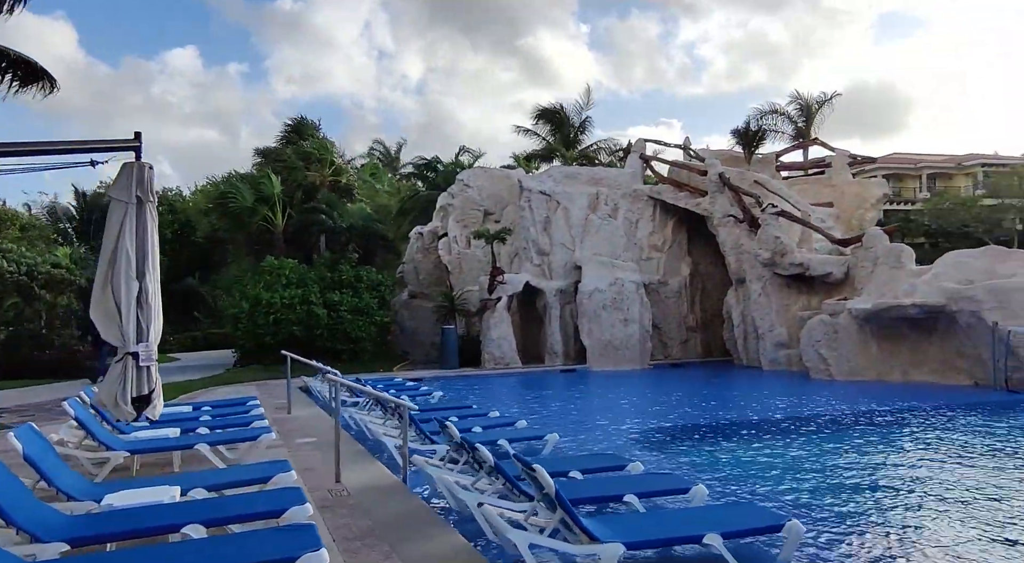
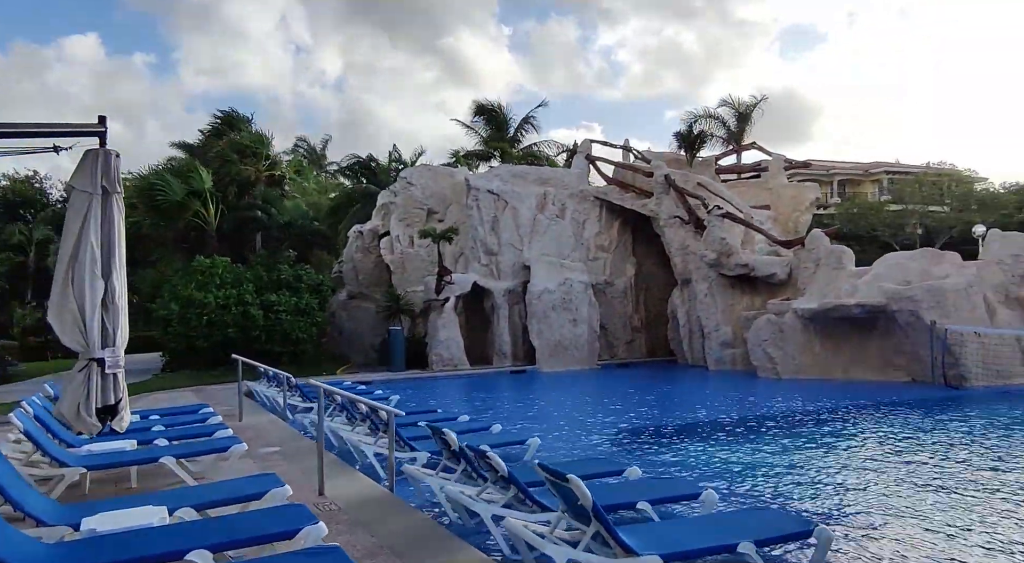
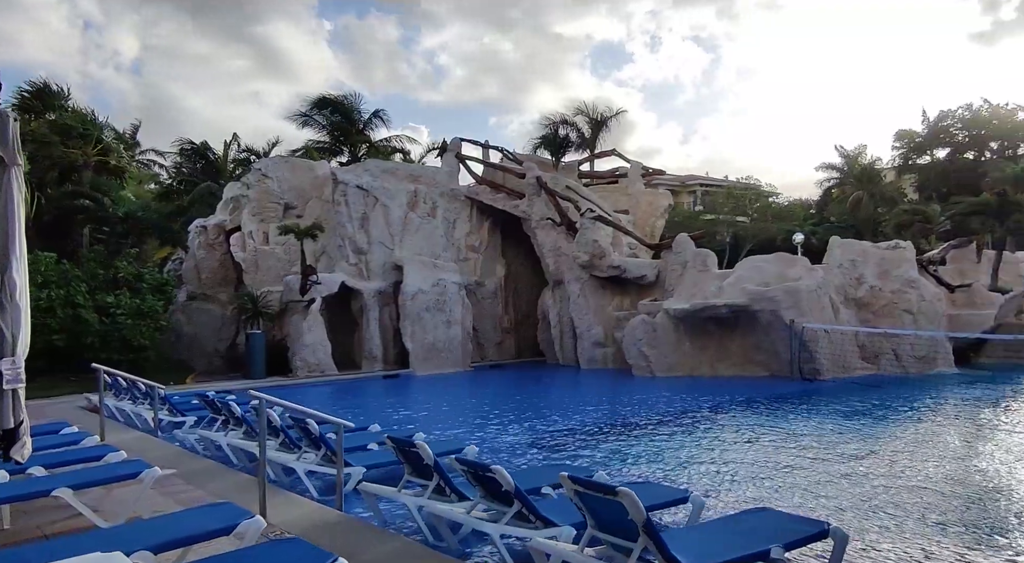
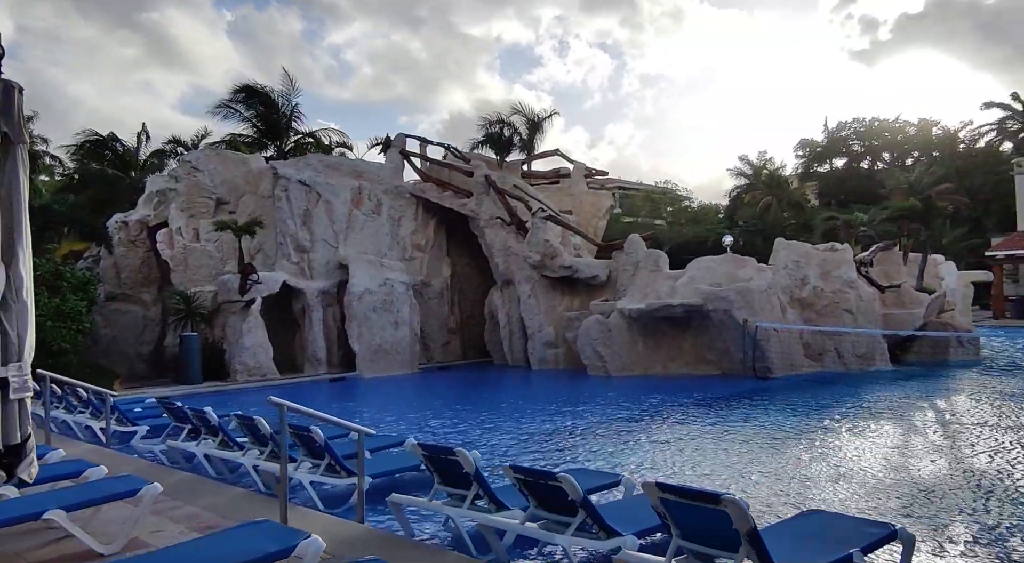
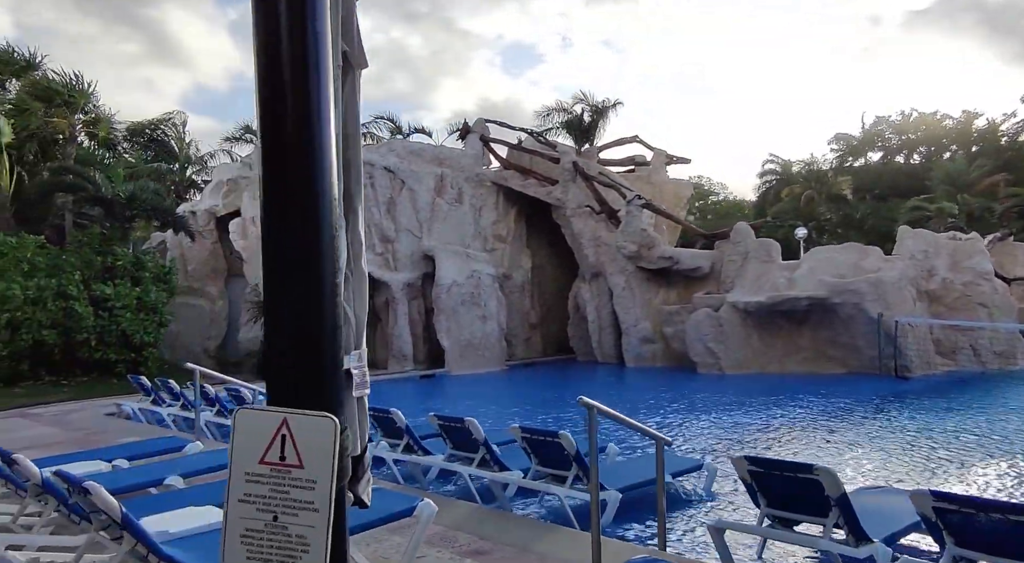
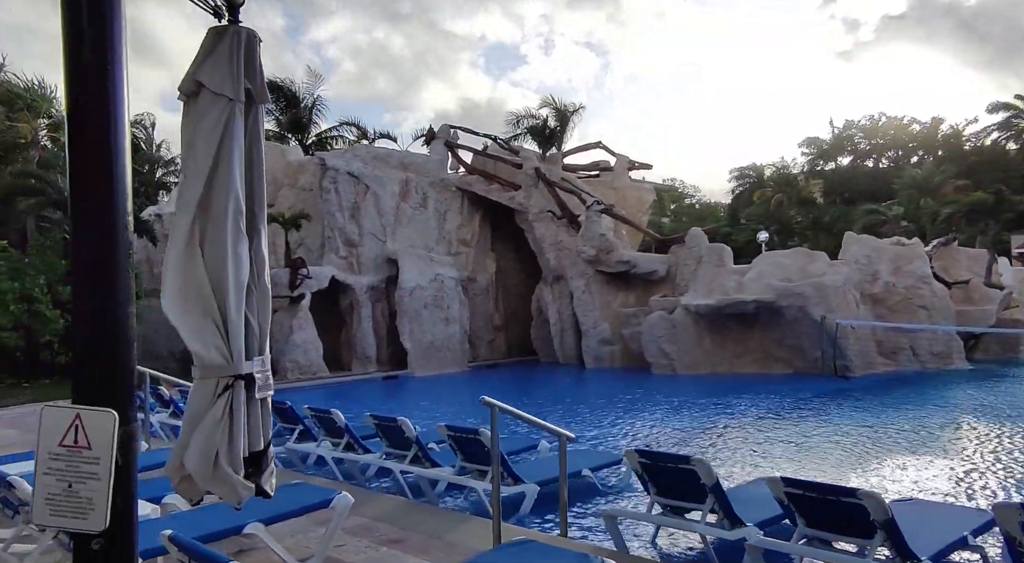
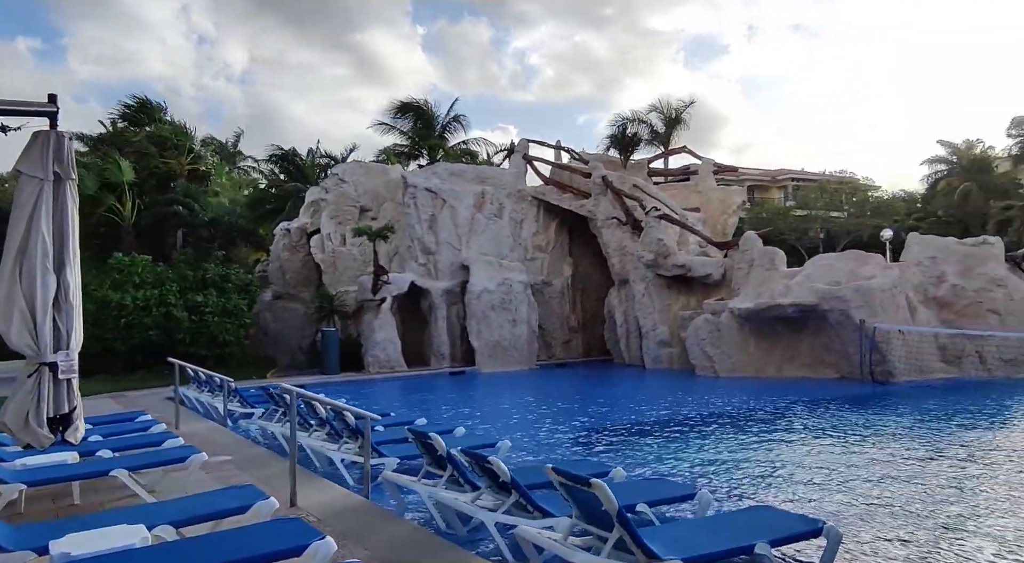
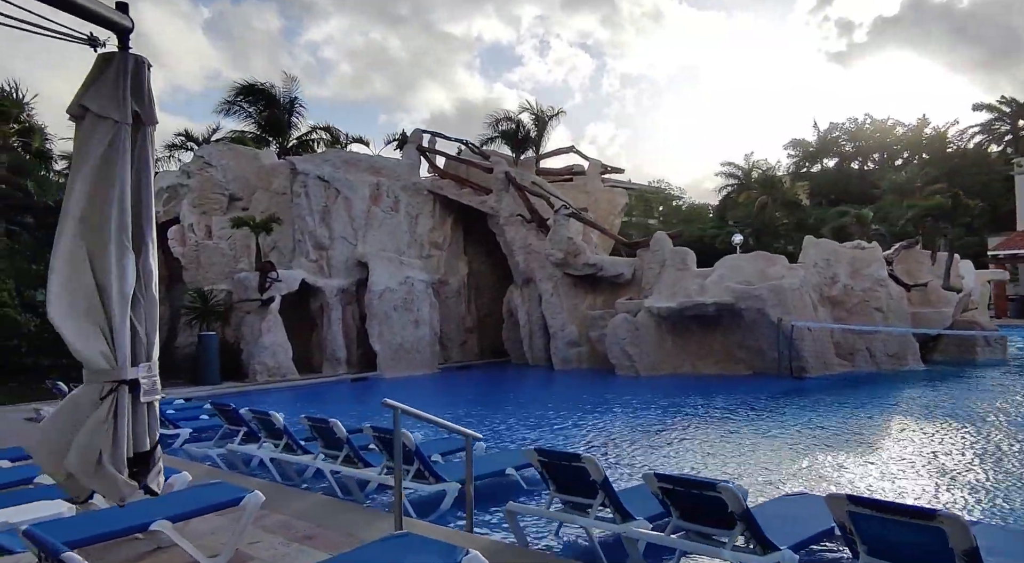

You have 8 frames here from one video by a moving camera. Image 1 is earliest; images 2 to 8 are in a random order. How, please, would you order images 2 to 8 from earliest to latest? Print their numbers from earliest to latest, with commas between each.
2, 7, 3, 4, 8, 6, 5
